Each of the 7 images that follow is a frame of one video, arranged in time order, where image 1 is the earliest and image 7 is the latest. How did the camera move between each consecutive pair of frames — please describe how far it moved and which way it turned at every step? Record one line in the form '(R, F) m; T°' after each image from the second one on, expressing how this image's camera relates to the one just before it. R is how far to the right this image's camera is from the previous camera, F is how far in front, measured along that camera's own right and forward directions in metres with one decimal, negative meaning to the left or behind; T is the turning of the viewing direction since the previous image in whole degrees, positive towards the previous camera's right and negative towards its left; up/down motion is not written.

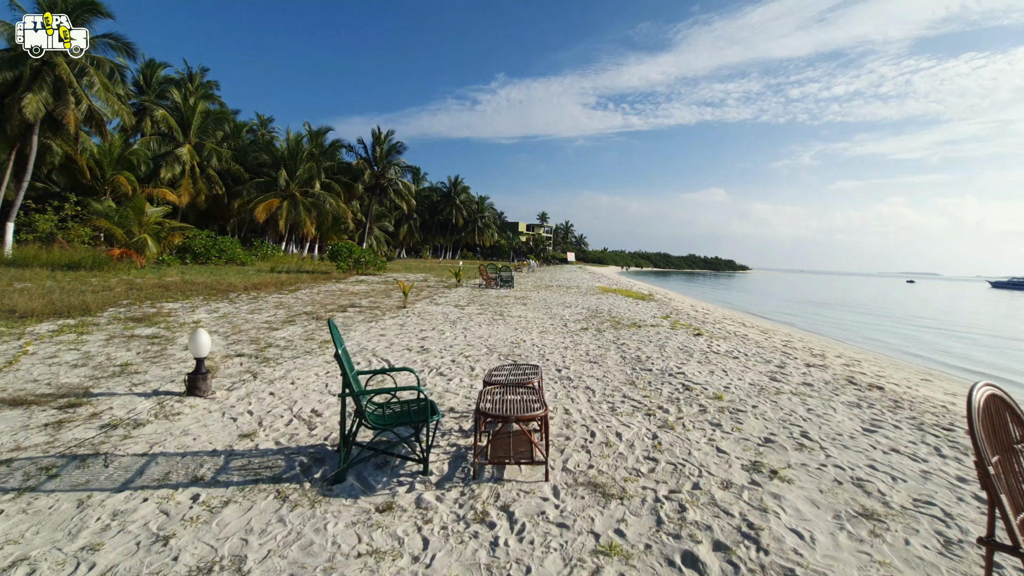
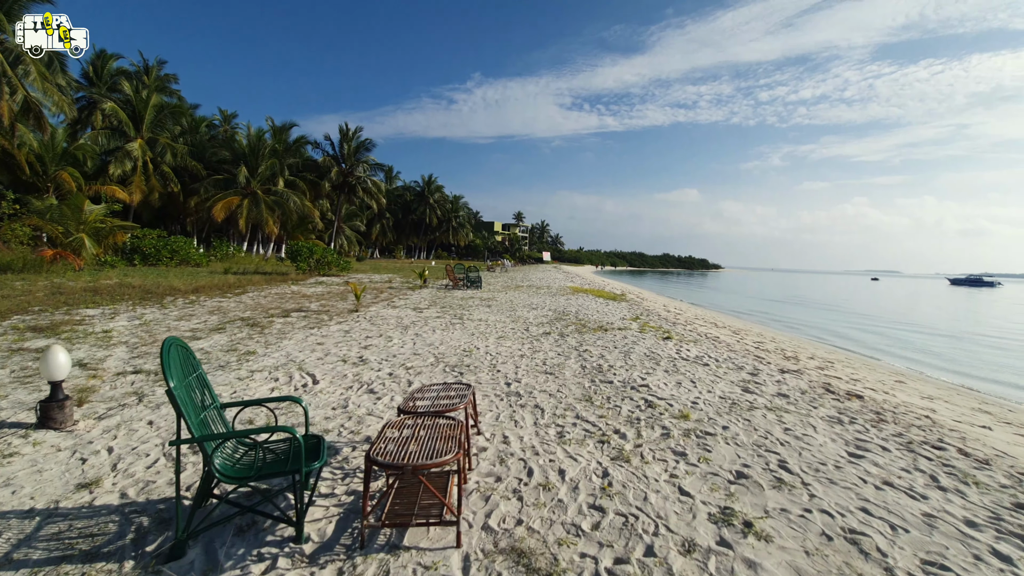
(+0.4, +0.8) m; +3°
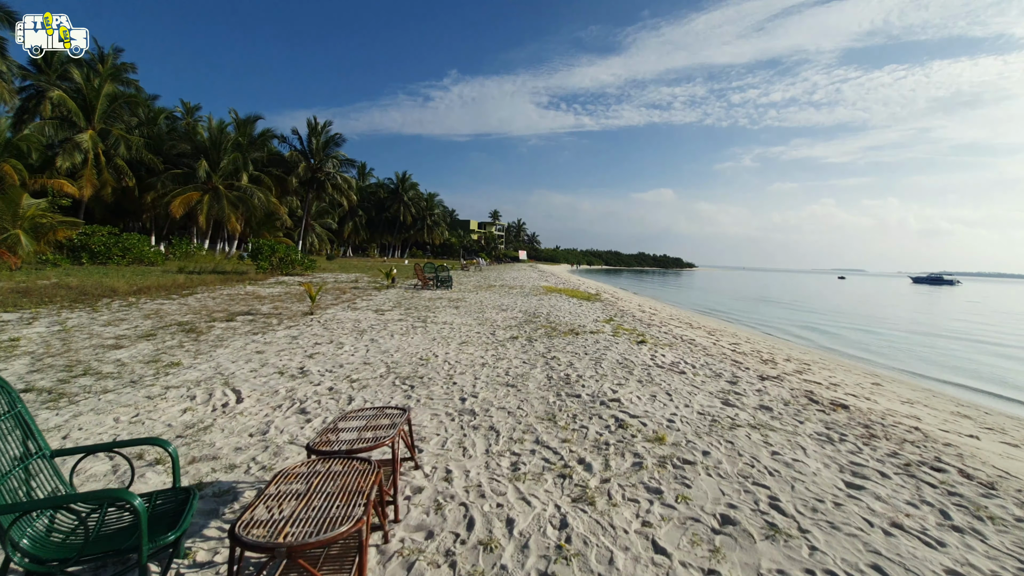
(+0.2, +0.7) m; +3°
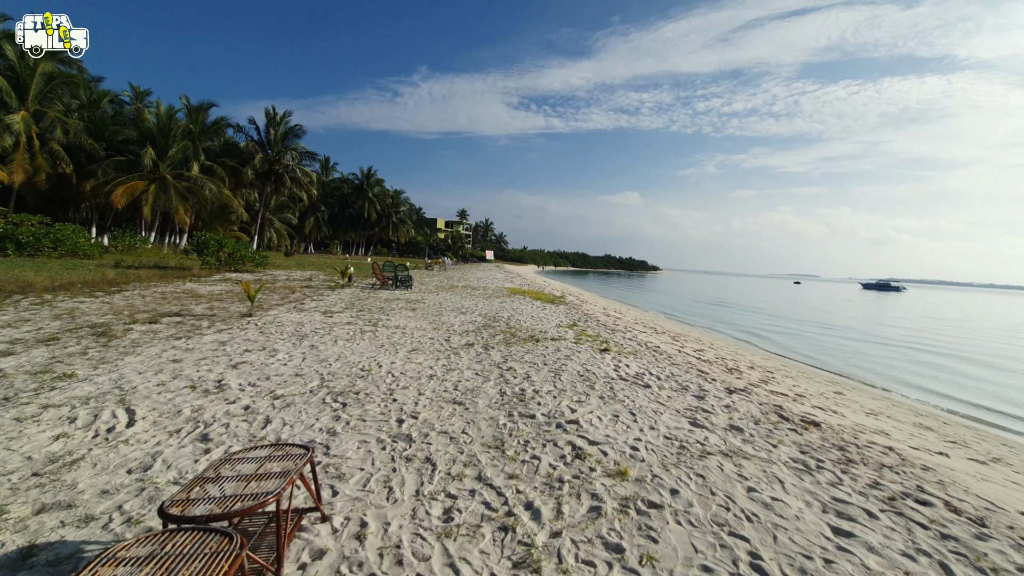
(+0.2, +0.6) m; +4°
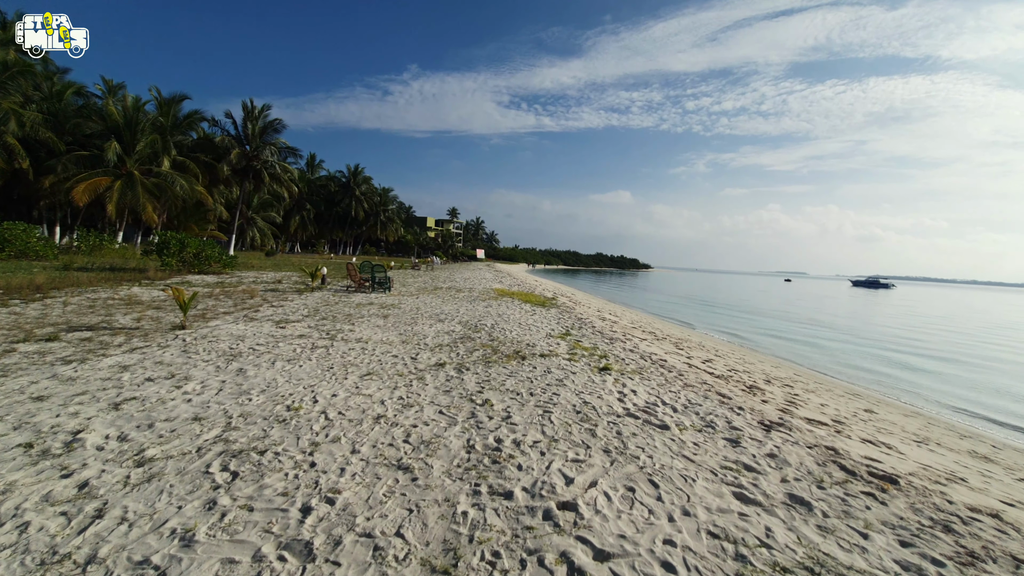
(+0.2, +1.5) m; +1°
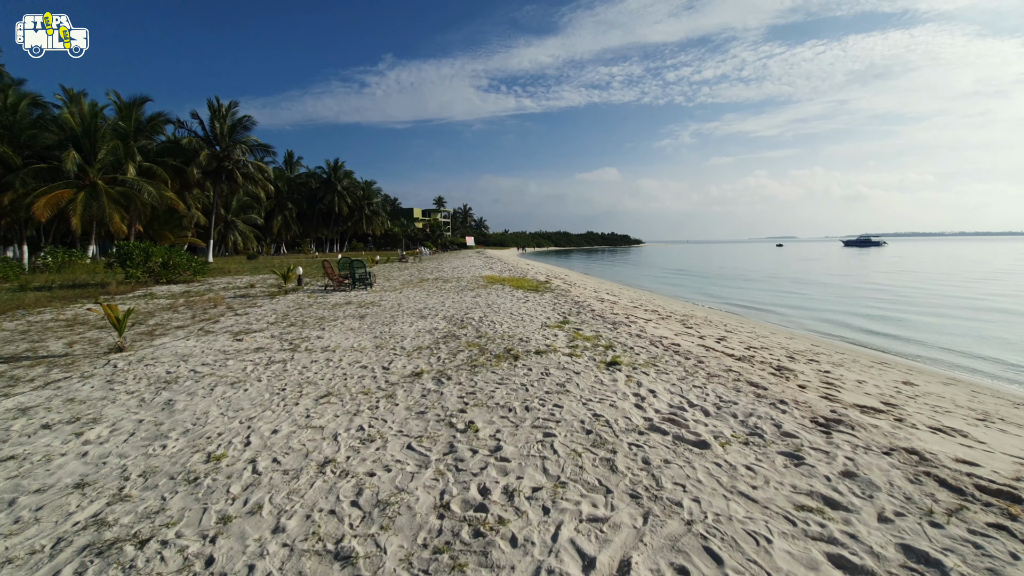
(+0.1, +1.2) m; +1°
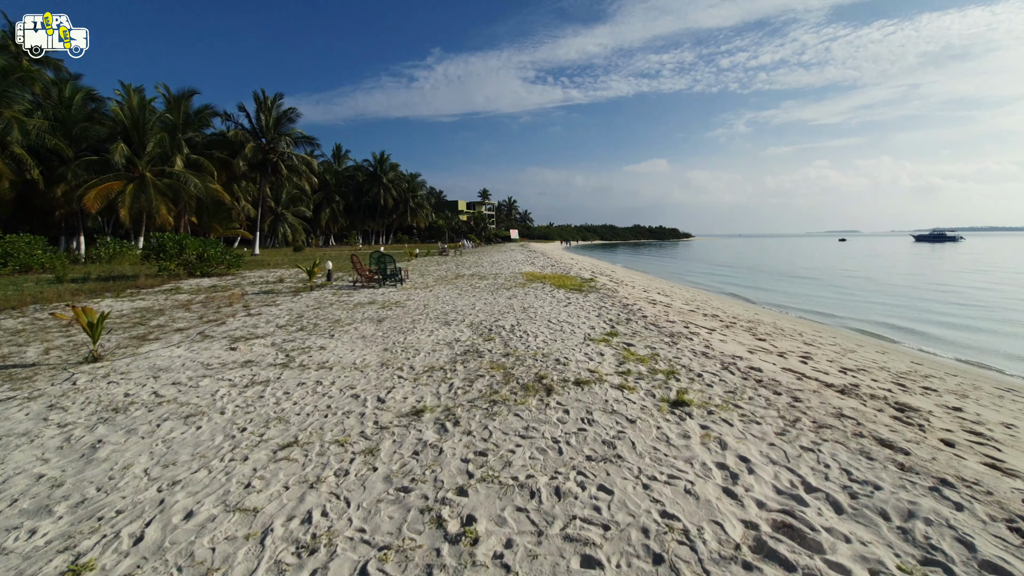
(+0.1, +1.5) m; -5°
